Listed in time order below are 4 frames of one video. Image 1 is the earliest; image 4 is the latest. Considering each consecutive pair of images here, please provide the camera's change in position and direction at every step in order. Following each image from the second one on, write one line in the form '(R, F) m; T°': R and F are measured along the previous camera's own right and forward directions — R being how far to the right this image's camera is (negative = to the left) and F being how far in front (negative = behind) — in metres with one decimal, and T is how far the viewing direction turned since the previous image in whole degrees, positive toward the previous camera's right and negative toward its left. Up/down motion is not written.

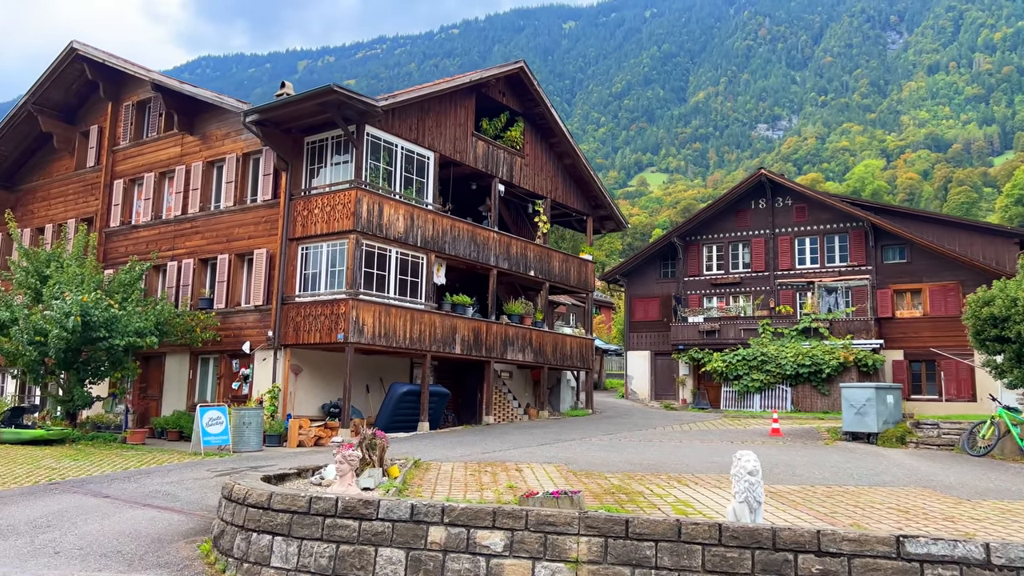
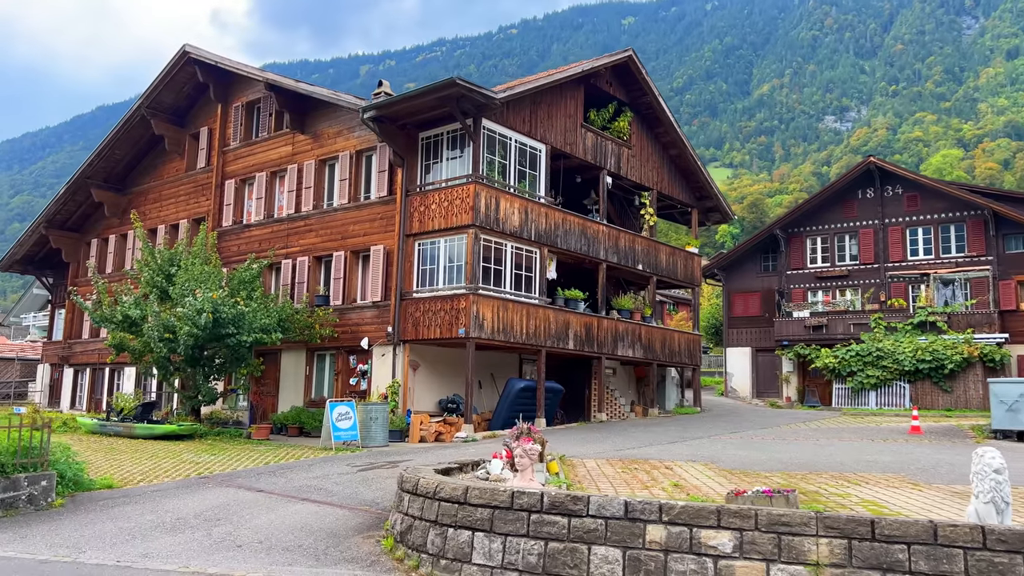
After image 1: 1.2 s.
(-1.5, +0.3) m; -4°
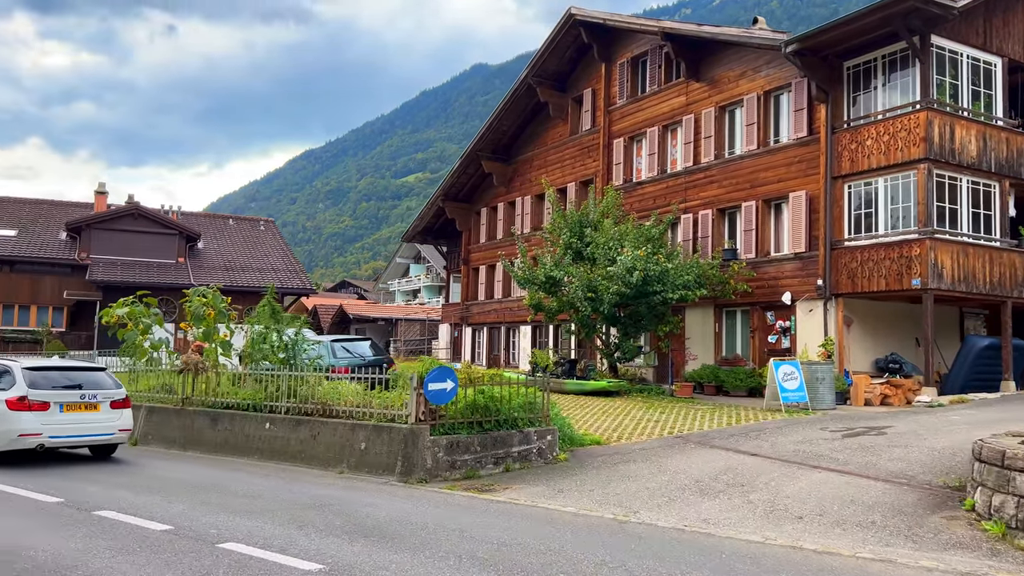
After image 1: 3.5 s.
(-3.0, +0.4) m; -21°
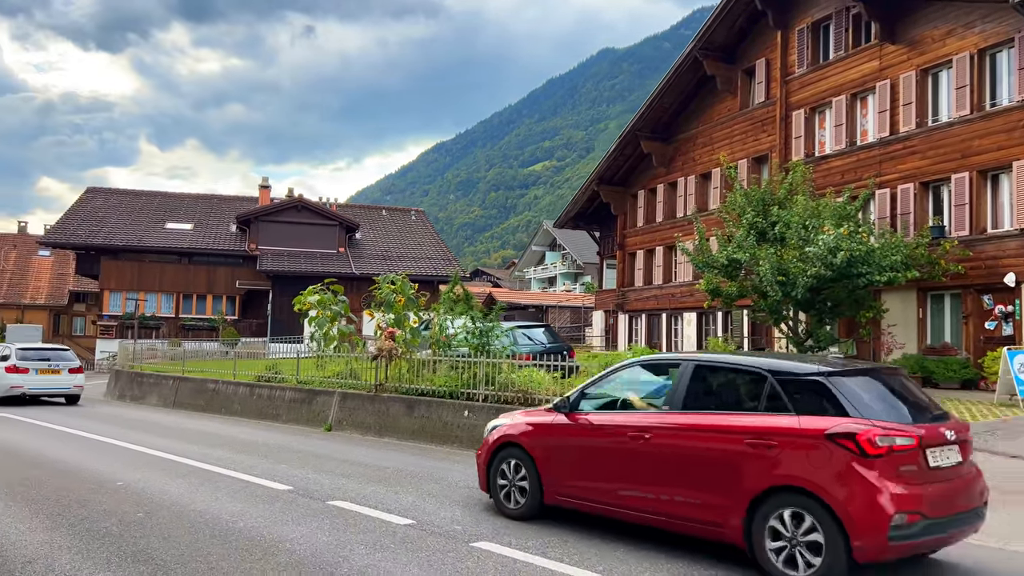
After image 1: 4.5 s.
(-1.2, +0.7) m; -9°
